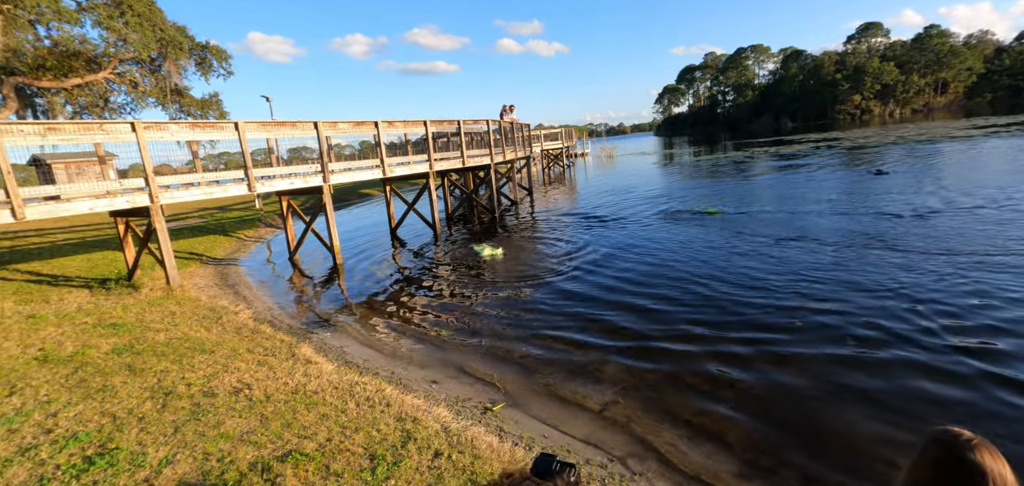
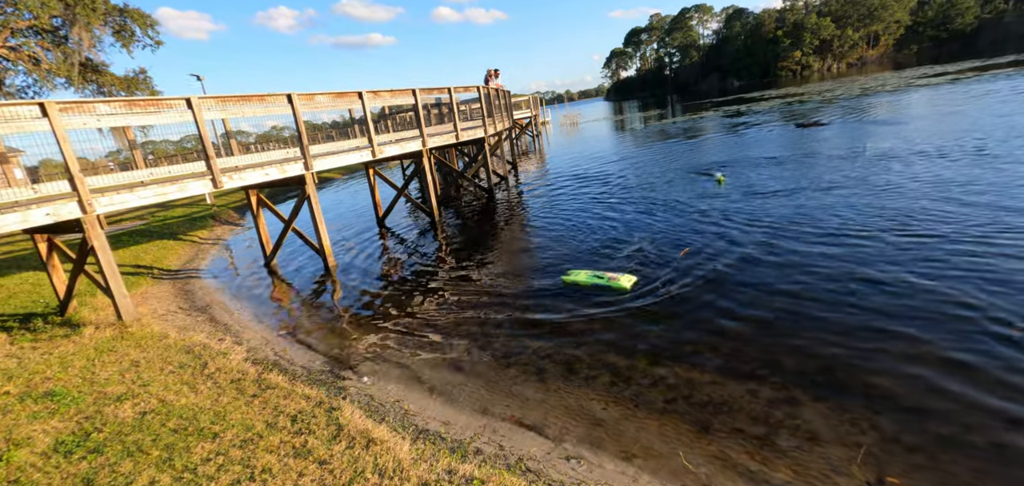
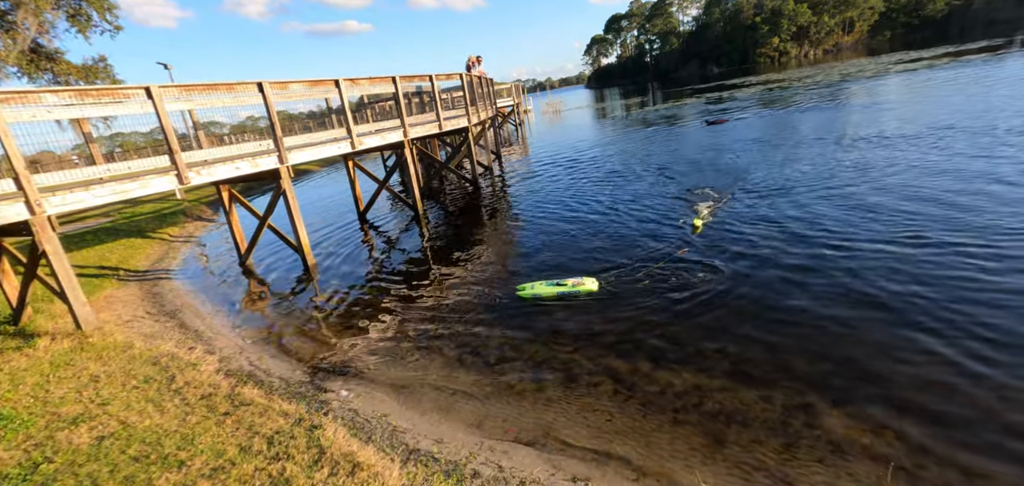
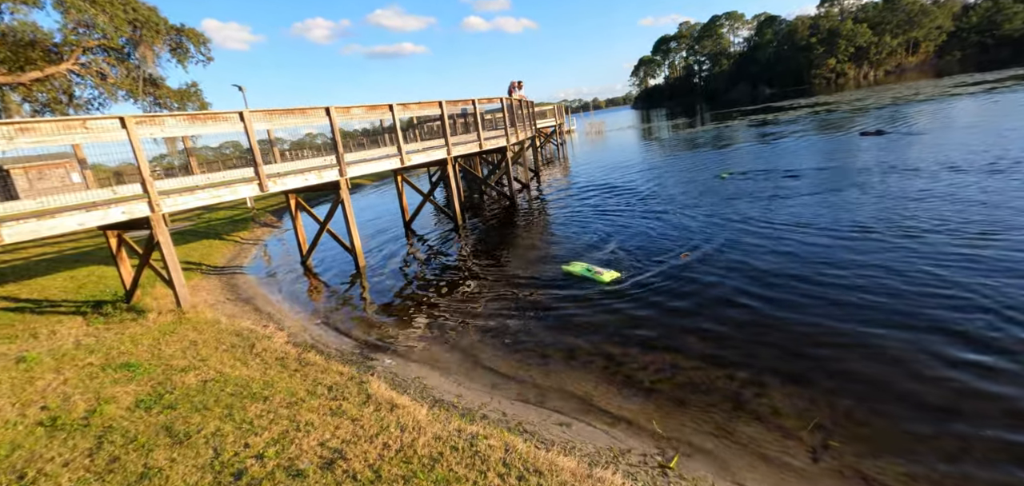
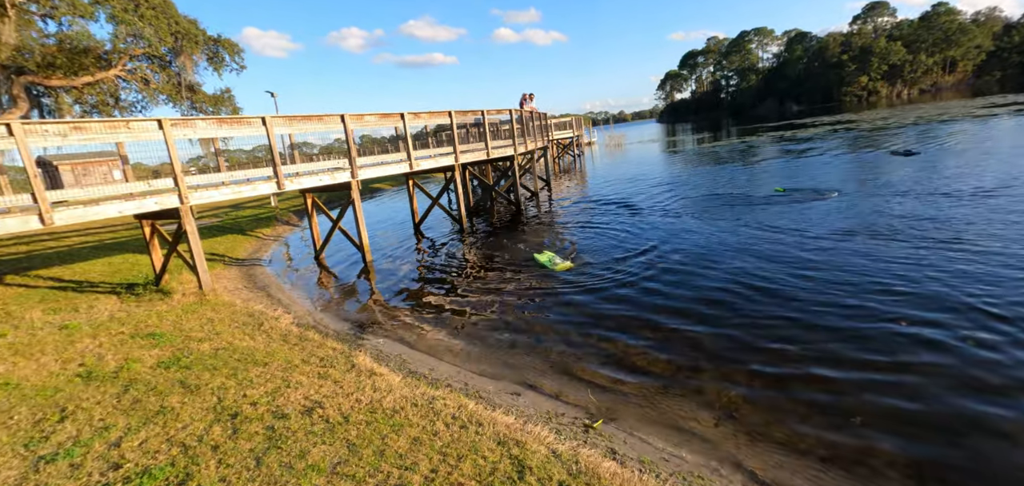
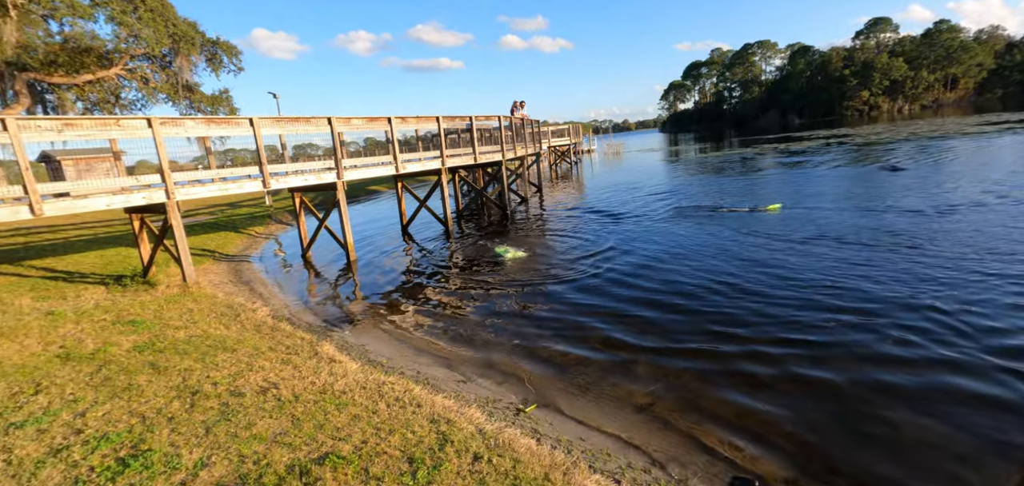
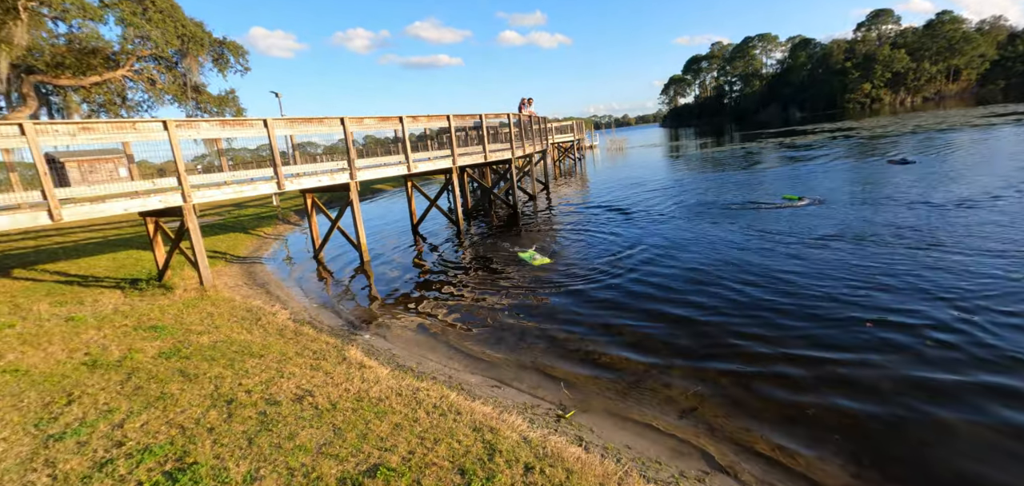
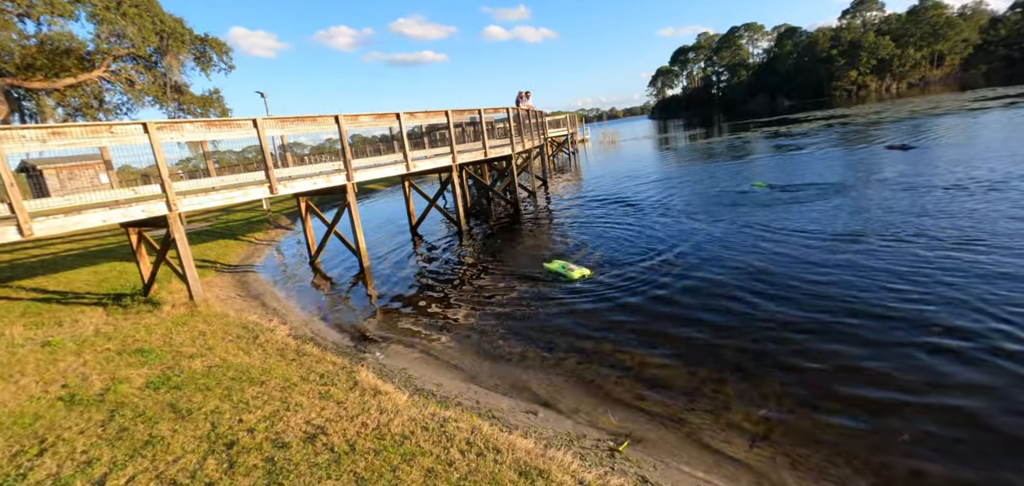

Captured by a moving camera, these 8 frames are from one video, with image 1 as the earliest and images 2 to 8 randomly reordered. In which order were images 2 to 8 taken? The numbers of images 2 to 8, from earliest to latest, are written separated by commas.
6, 7, 5, 8, 4, 2, 3
